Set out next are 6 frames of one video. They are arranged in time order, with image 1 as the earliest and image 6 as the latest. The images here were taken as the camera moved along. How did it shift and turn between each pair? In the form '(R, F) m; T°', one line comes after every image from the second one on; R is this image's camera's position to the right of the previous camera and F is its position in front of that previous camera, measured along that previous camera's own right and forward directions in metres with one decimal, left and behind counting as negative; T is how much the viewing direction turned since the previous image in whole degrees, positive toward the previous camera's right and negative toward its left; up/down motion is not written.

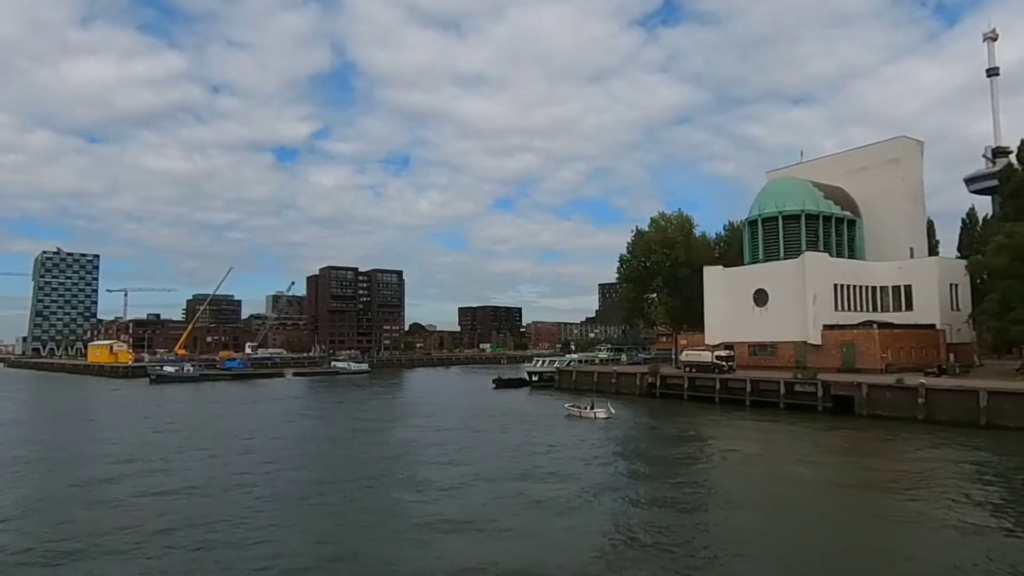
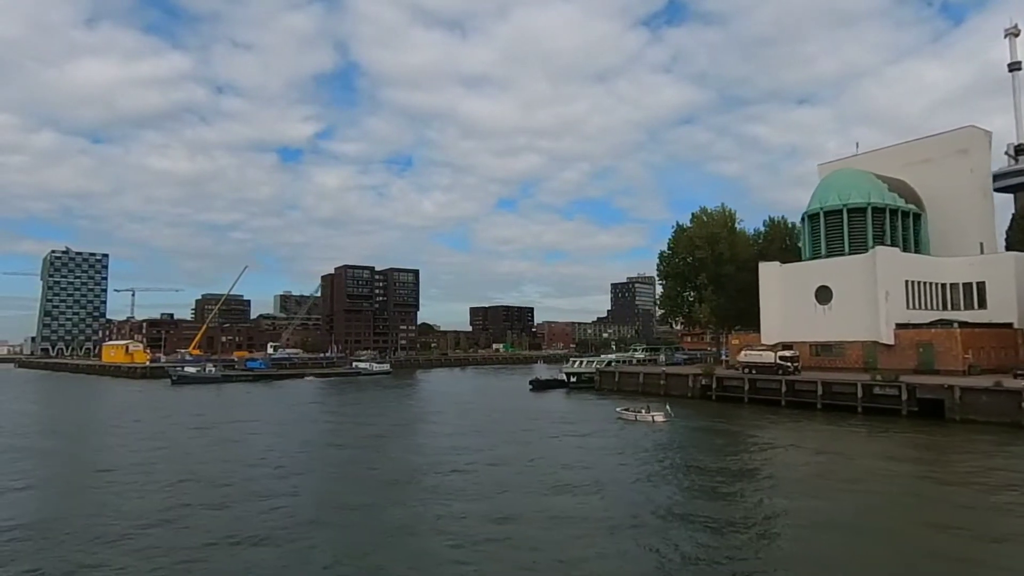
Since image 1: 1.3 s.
(-0.9, +0.7) m; 0°
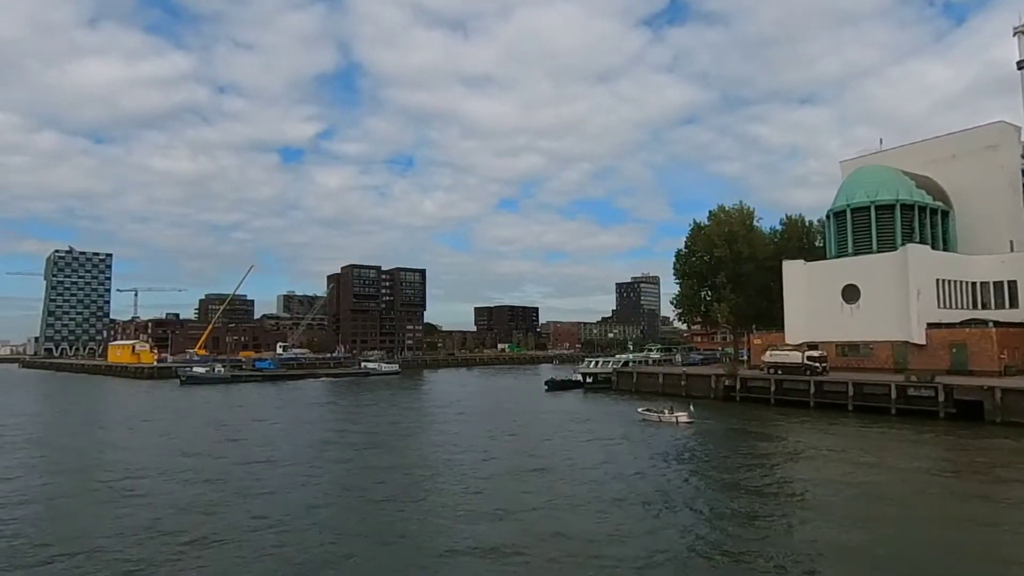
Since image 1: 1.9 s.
(-0.3, +0.3) m; 0°
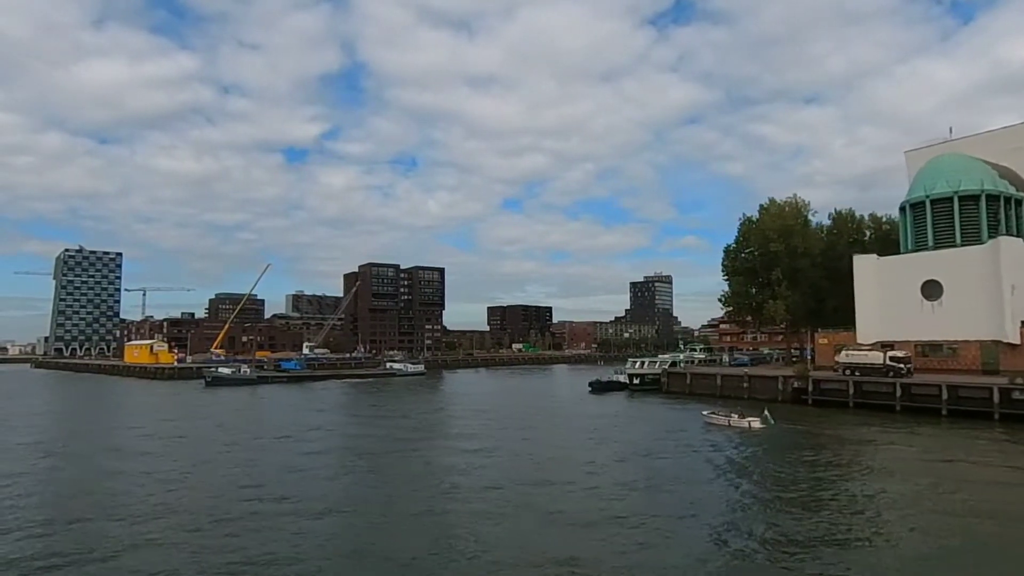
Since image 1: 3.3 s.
(-1.0, +0.8) m; 0°
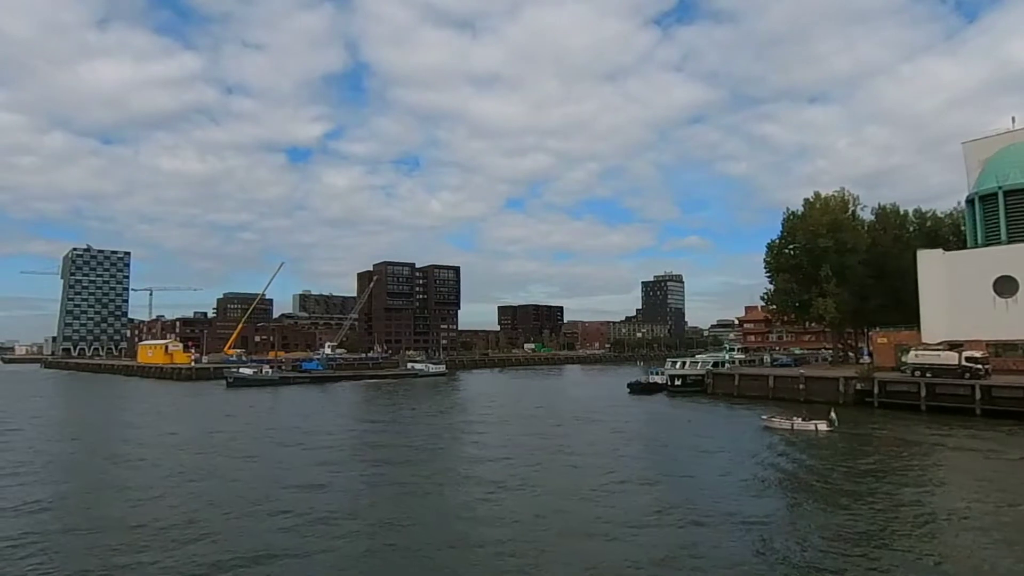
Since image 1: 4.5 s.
(-0.8, +0.6) m; 0°
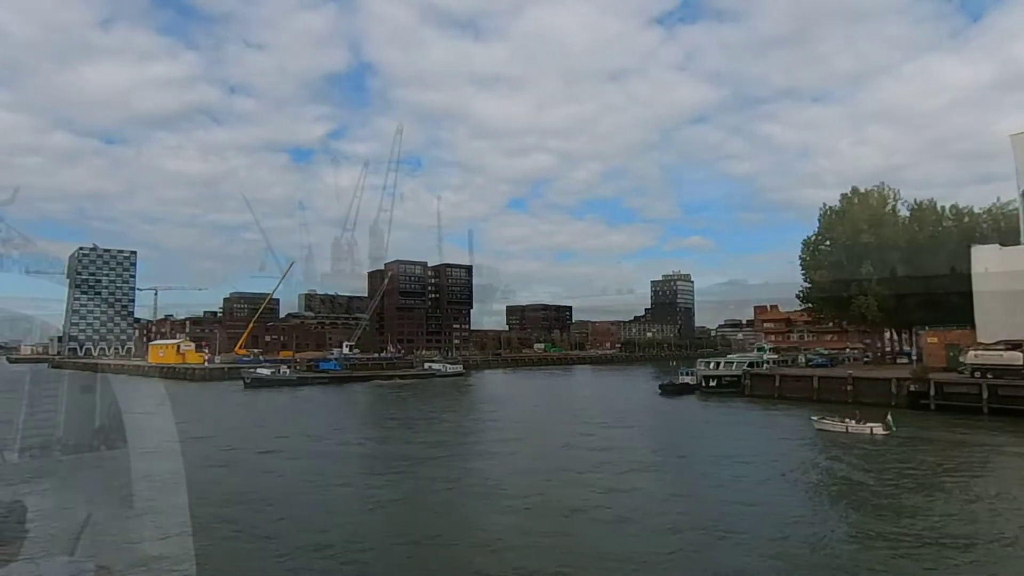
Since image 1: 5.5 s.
(-0.6, +0.5) m; 0°
